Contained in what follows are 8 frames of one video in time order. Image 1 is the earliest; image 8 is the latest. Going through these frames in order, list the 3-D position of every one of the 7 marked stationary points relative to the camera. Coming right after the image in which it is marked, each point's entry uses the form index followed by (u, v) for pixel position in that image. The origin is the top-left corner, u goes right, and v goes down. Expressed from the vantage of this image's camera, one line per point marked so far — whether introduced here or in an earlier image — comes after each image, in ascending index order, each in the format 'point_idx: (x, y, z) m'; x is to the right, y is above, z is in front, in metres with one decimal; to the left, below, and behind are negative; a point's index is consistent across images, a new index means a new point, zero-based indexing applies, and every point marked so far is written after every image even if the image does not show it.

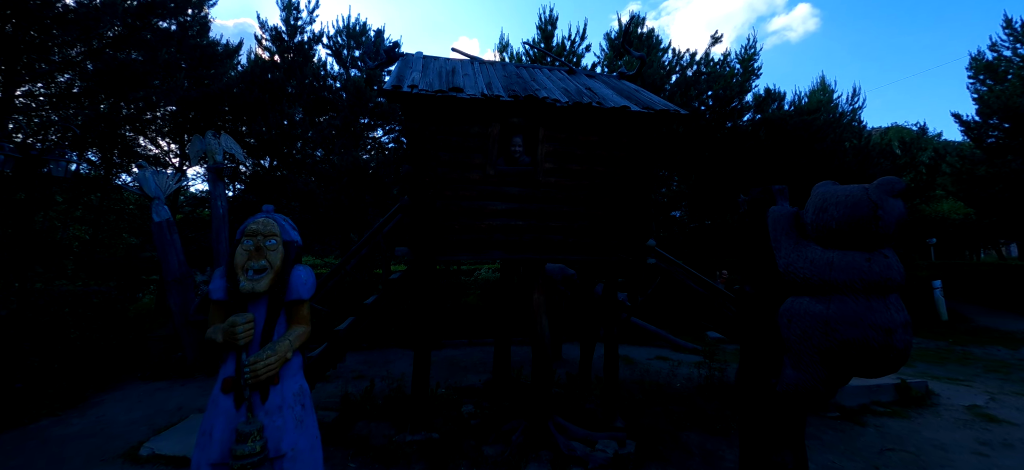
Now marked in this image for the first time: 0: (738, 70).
0: (+9.2, +6.7, +17.7) m
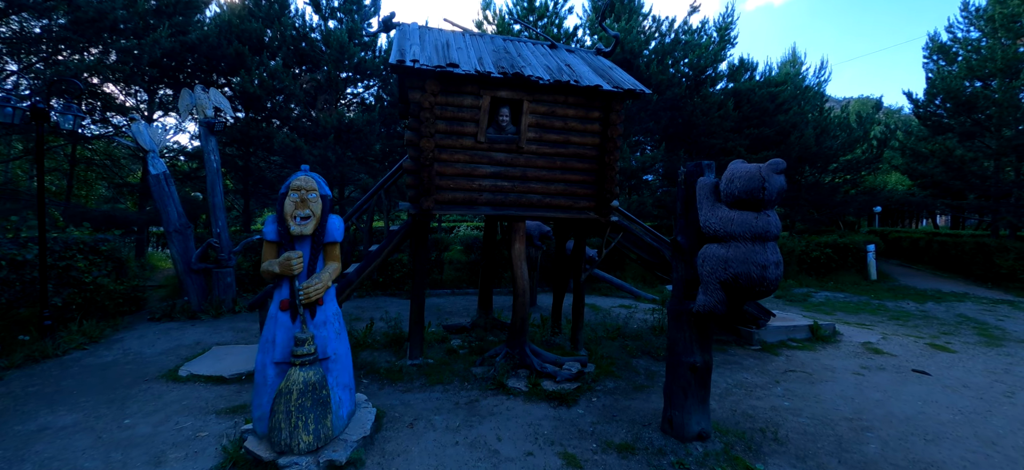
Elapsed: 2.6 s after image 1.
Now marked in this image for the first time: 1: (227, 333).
0: (+8.5, +8.2, +18.4) m
1: (-5.6, -2.0, +8.5) m
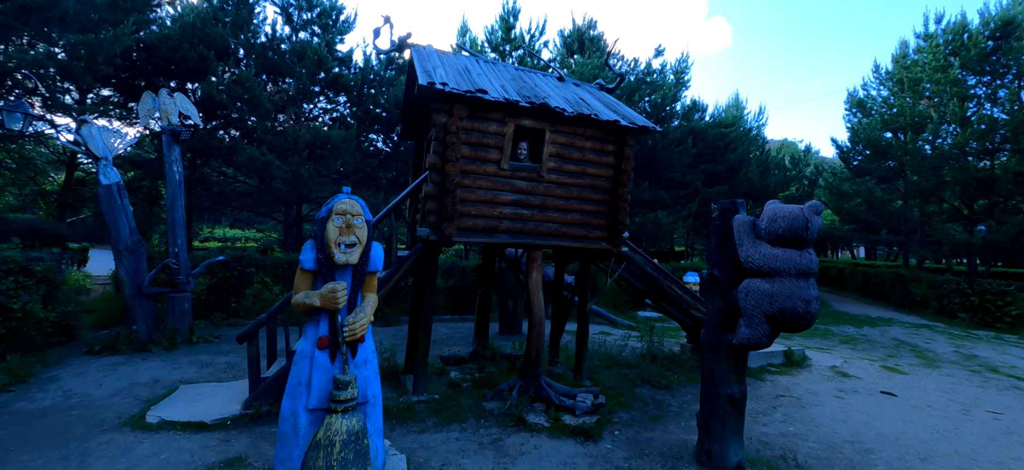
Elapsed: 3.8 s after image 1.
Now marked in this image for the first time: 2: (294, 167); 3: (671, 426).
0: (+7.3, +6.9, +19.8) m
1: (-5.7, -2.3, +7.6) m
2: (-6.7, +2.1, +13.5) m
3: (+2.1, -2.5, +5.8) m
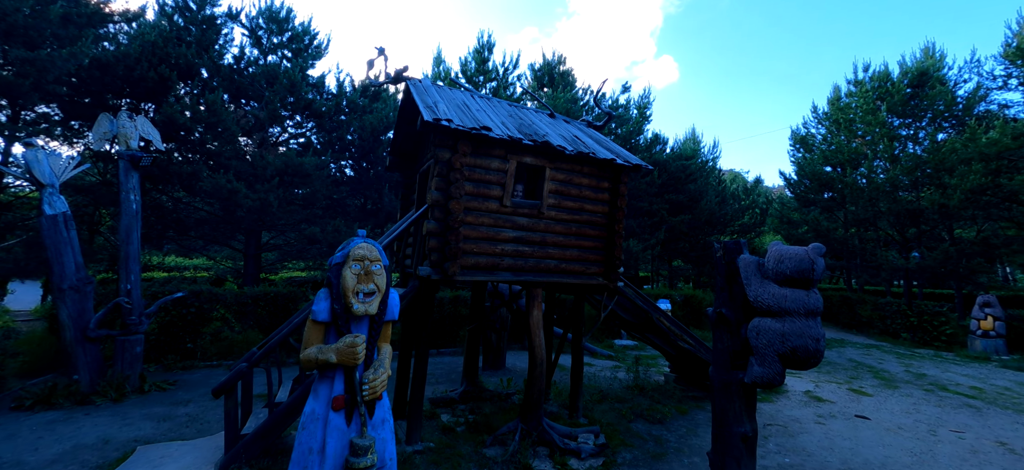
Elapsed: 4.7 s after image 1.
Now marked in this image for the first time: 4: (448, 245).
0: (+6.0, +5.7, +20.7) m
1: (-5.8, -2.9, +6.9) m
2: (-7.3, +1.2, +12.8) m
3: (+2.1, -3.0, +5.7) m
4: (-0.8, -0.1, +5.3) m
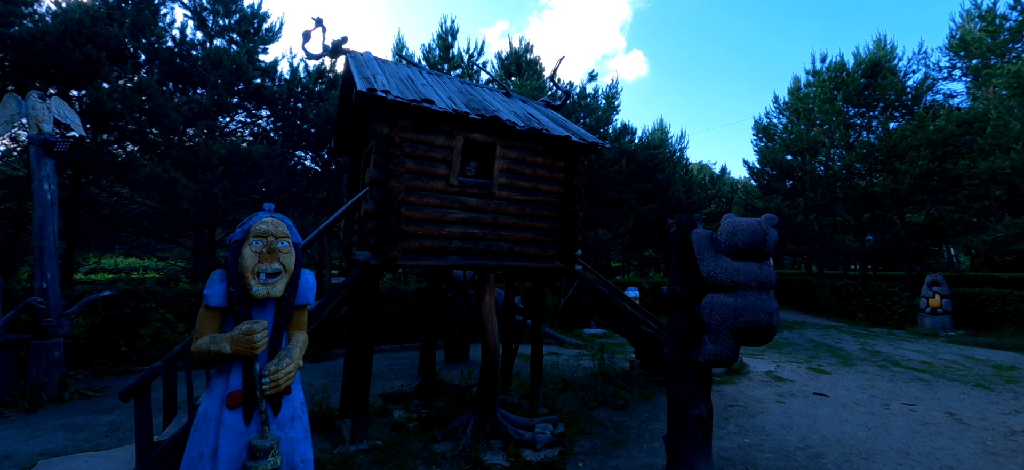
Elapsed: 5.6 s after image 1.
0: (+4.3, +6.1, +20.6) m
1: (-6.4, -2.8, +6.3) m
2: (-8.4, +1.3, +12.0) m
3: (+1.5, -2.7, +5.5) m
4: (-1.4, +0.1, +4.9) m
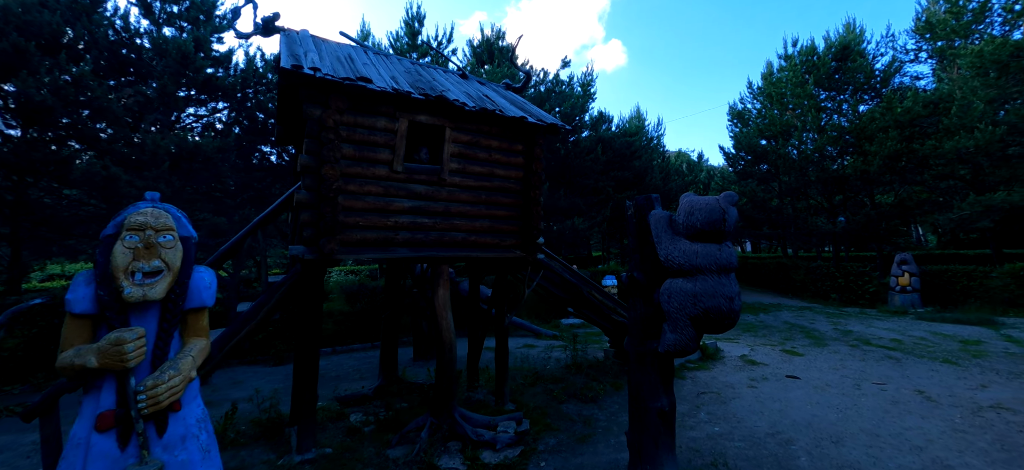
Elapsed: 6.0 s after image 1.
0: (+3.0, +6.7, +20.3) m
1: (-6.9, -2.8, +5.7) m
2: (-9.2, +1.3, +11.4) m
3: (+1.1, -2.6, +5.3) m
4: (-1.9, +0.2, +4.5) m
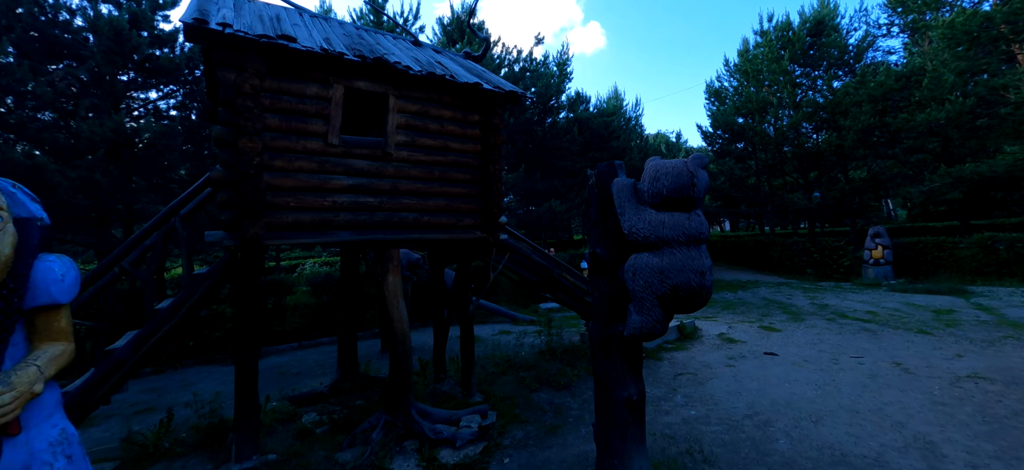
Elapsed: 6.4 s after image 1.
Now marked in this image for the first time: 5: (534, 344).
0: (+1.8, +7.4, +19.7) m
1: (-7.3, -2.8, +5.1) m
2: (-10.0, +1.5, +10.5) m
3: (+0.7, -2.3, +5.0) m
4: (-2.4, +0.3, +3.9) m
5: (+0.5, -2.2, +9.0) m
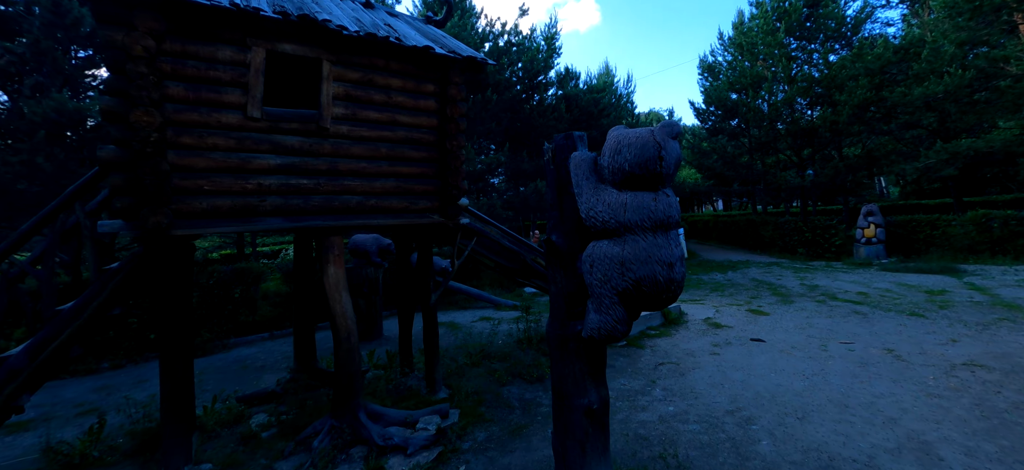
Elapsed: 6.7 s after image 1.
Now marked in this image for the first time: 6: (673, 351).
0: (+1.1, +8.2, +18.8) m
1: (-7.7, -2.7, +4.6) m
2: (-10.5, +1.8, +9.8) m
3: (+0.2, -2.1, +4.5) m
4: (-2.8, +0.4, +3.4) m
5: (0.0, -1.9, +8.5) m
6: (+2.6, -1.9, +7.2) m
